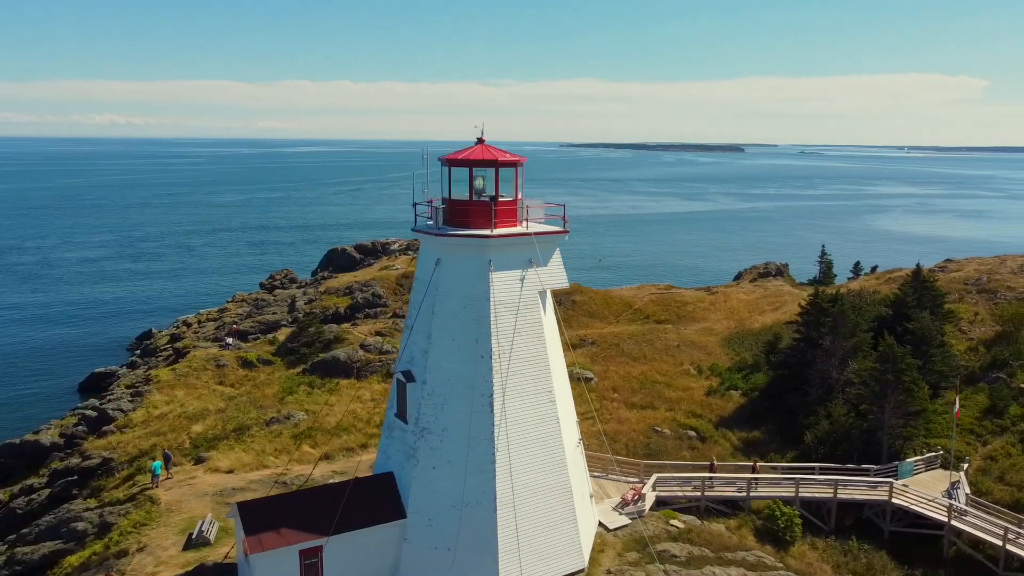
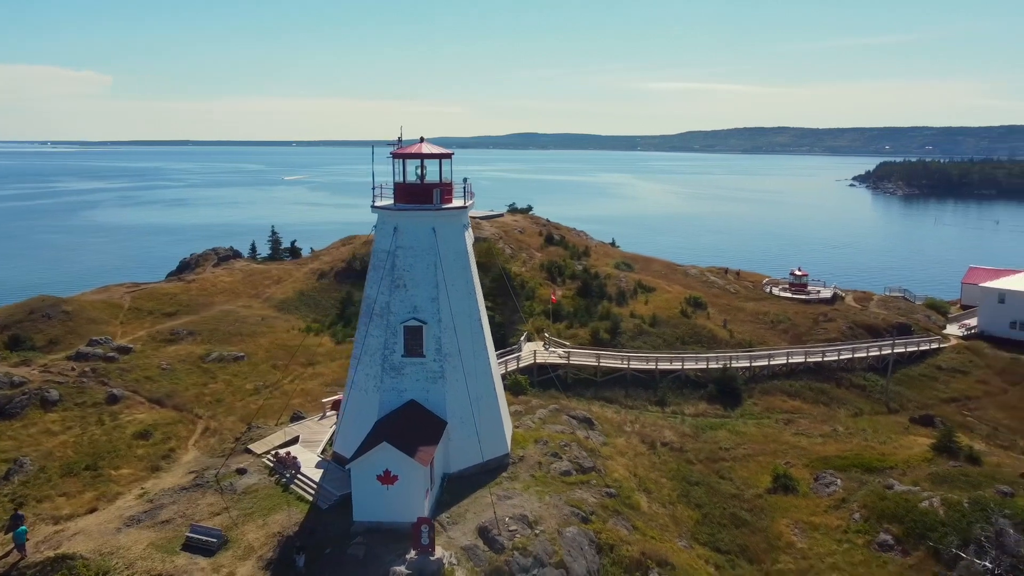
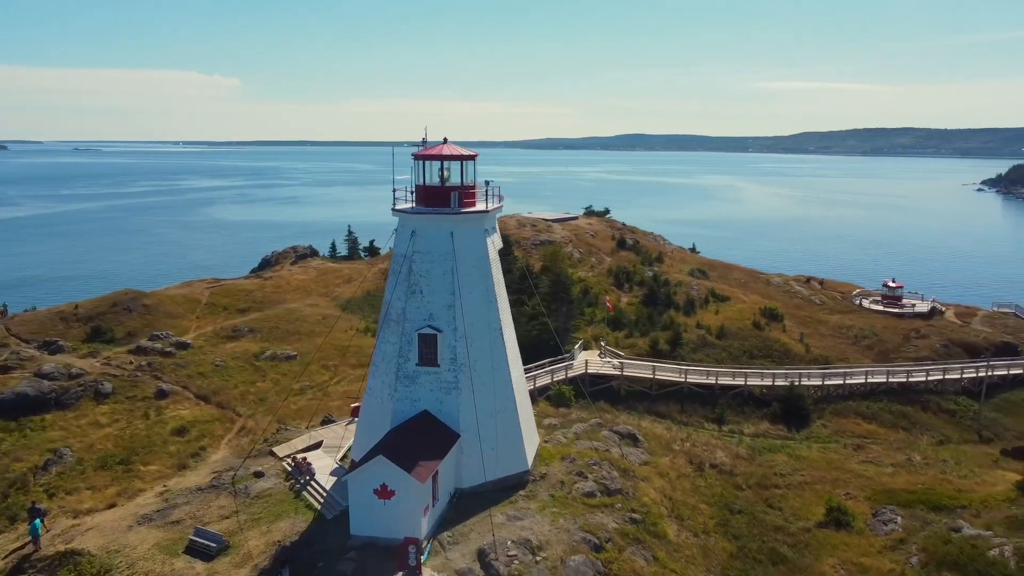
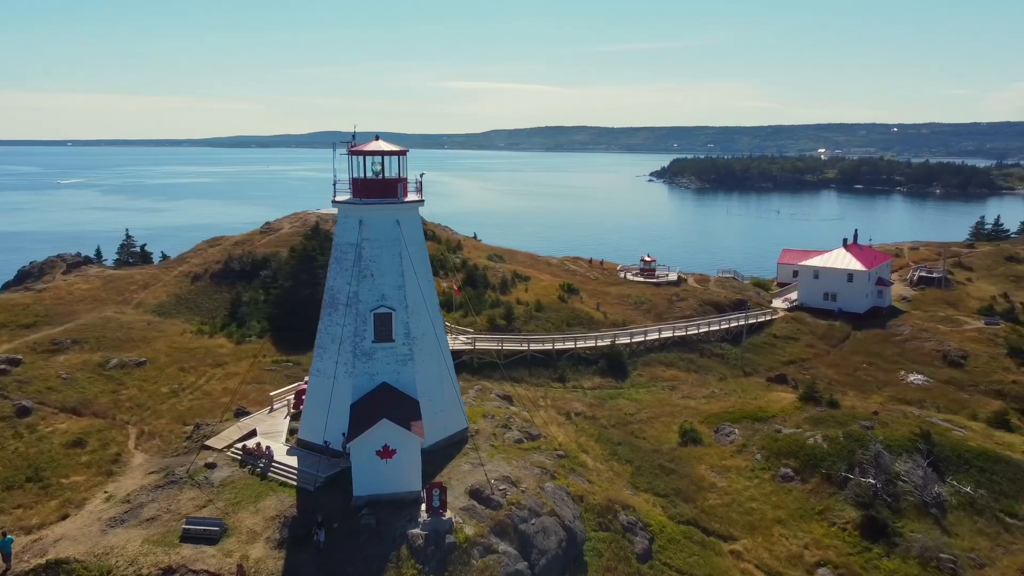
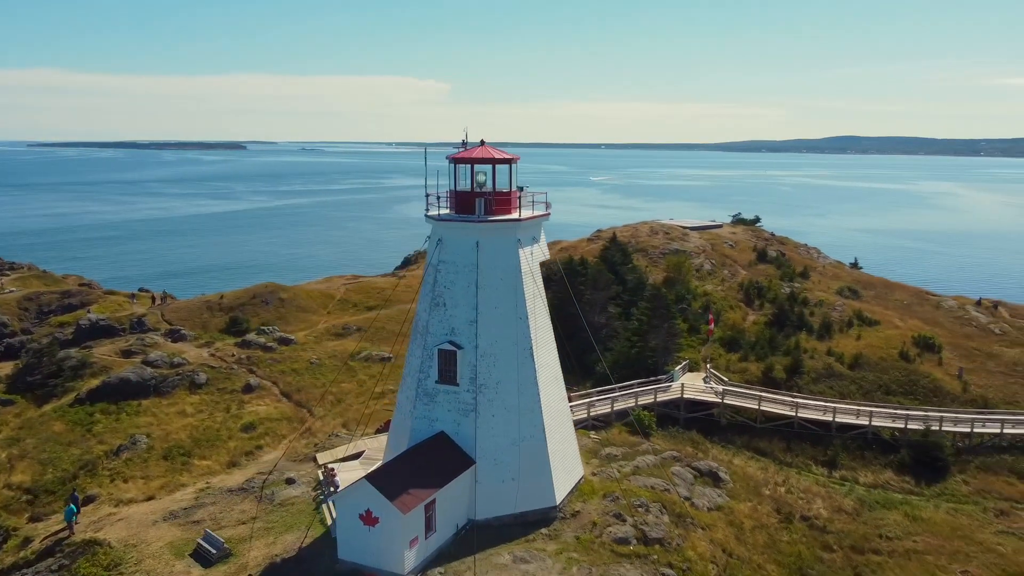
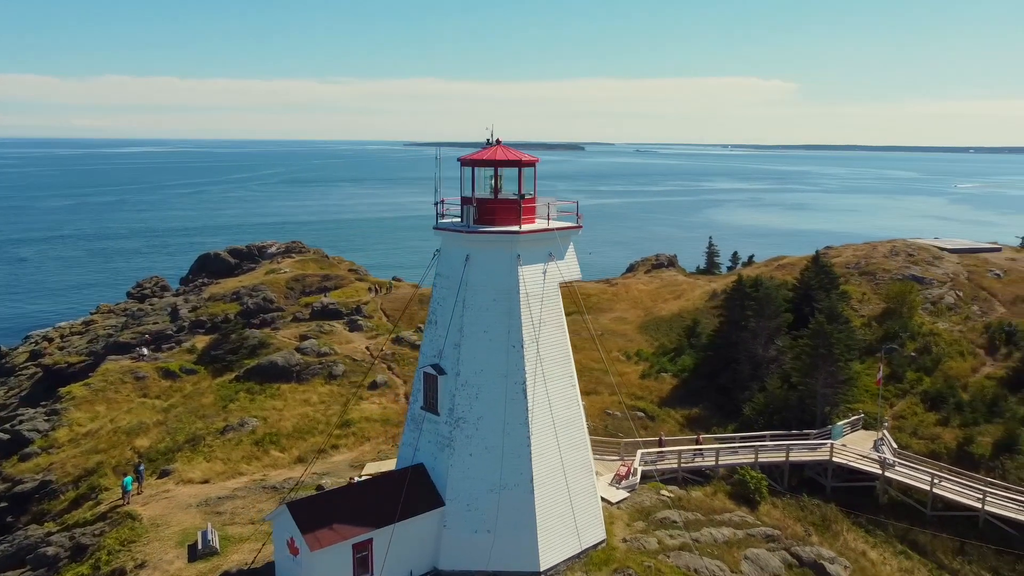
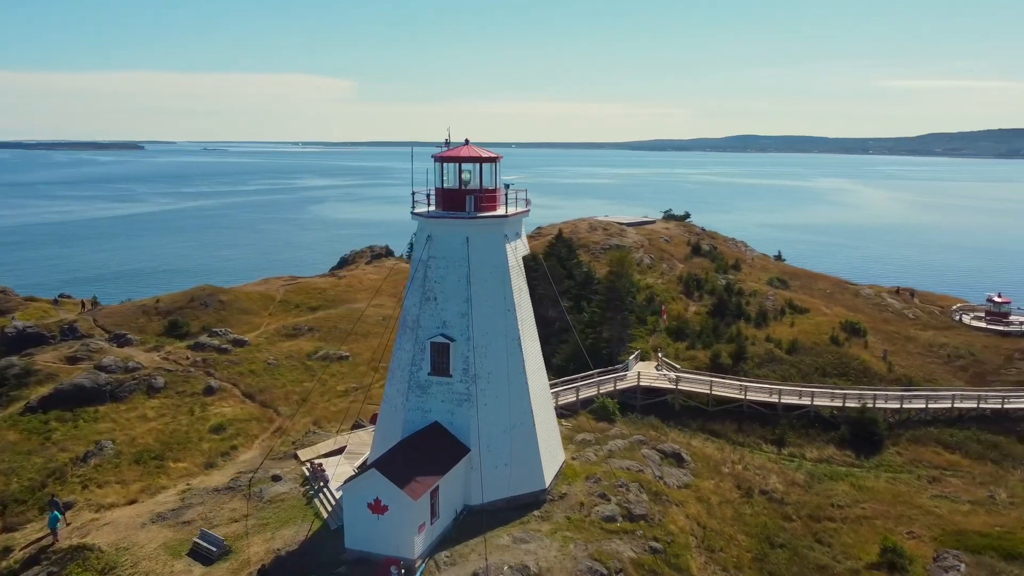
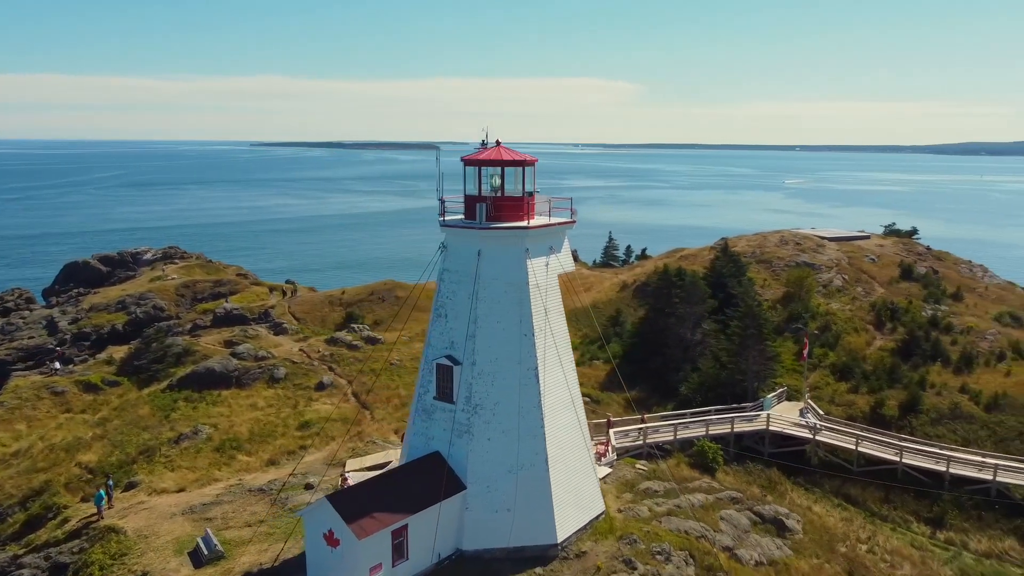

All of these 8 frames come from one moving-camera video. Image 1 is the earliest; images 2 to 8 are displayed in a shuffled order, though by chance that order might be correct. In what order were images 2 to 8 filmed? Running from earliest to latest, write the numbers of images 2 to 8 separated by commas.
6, 8, 5, 7, 3, 2, 4
